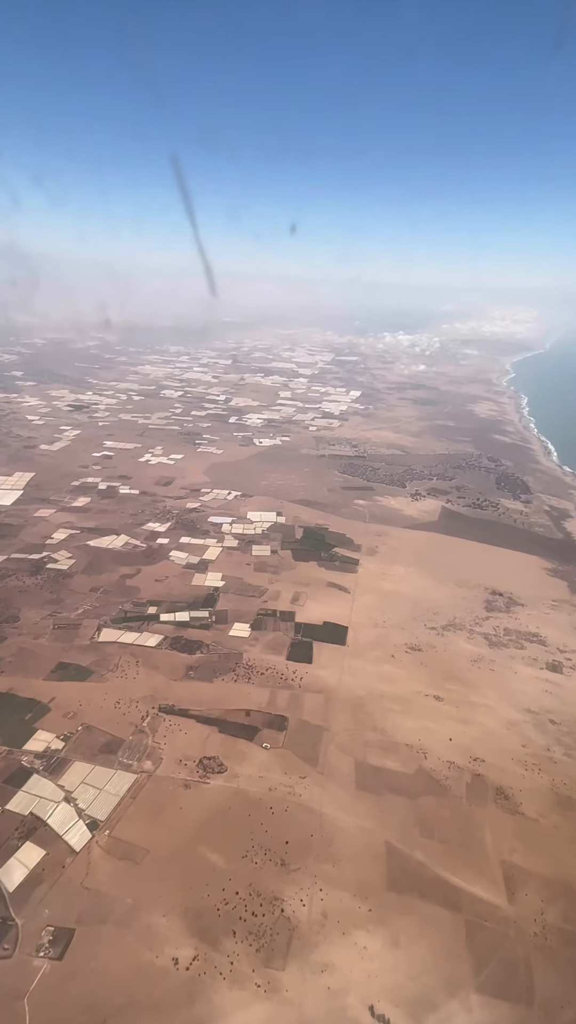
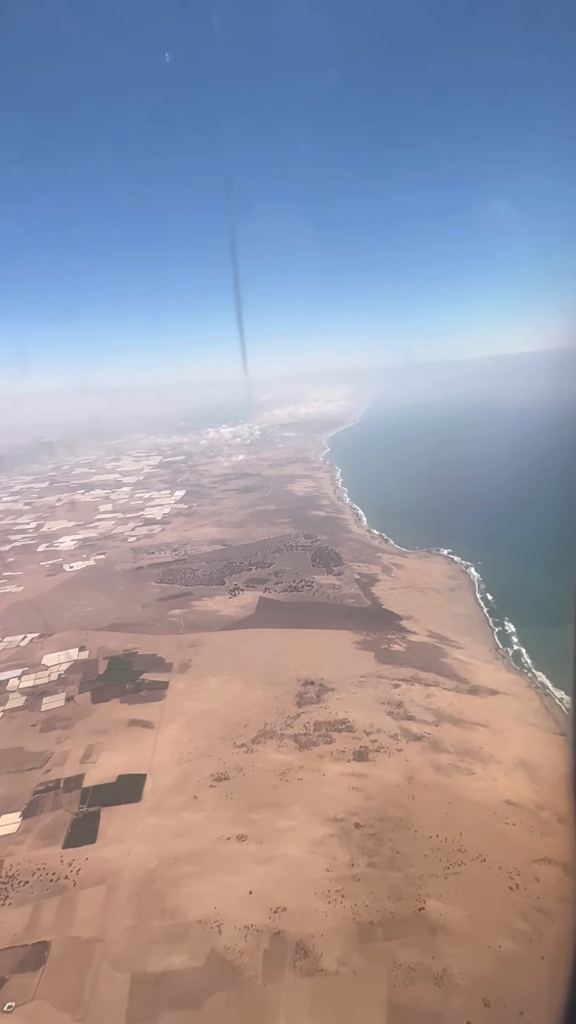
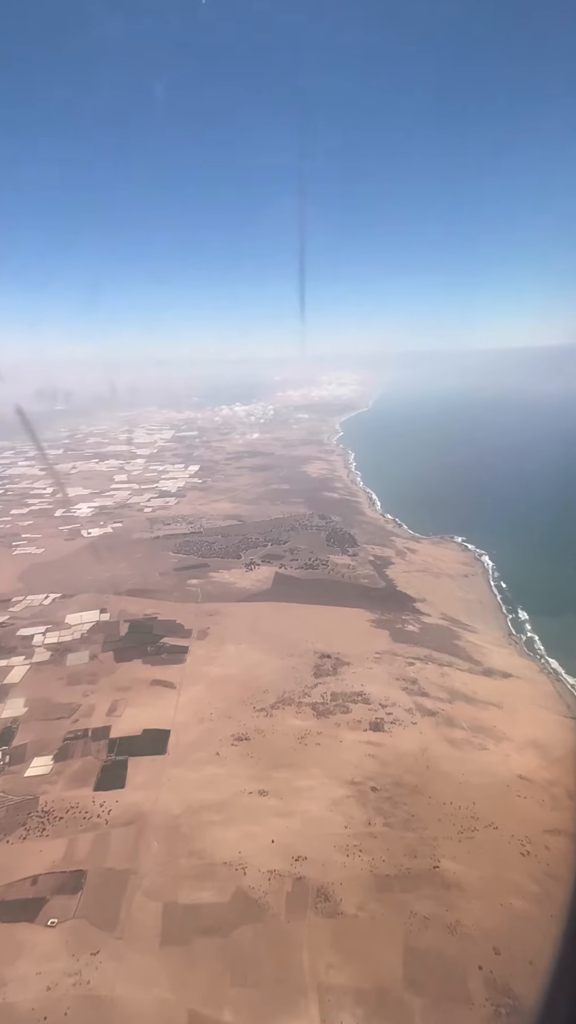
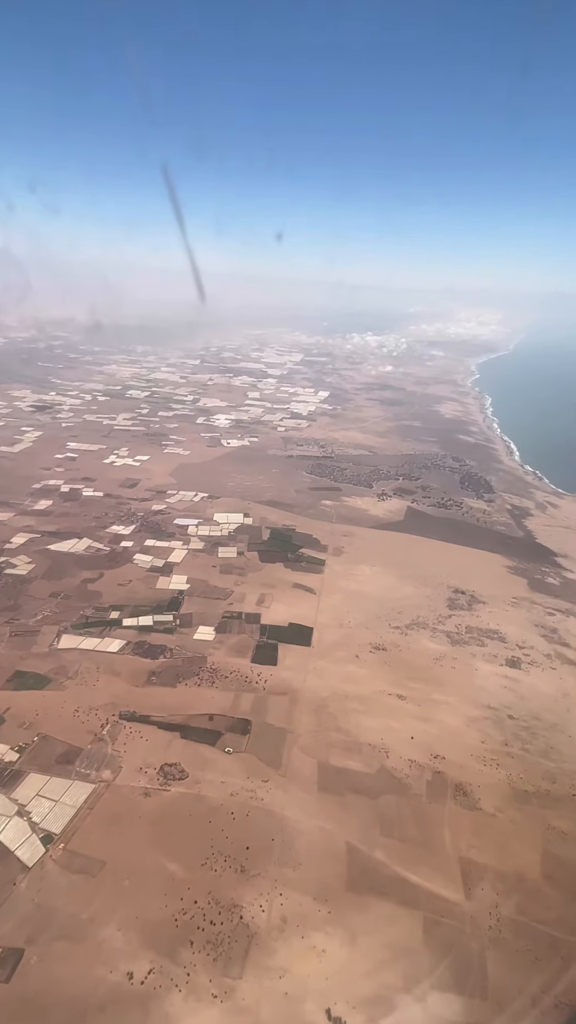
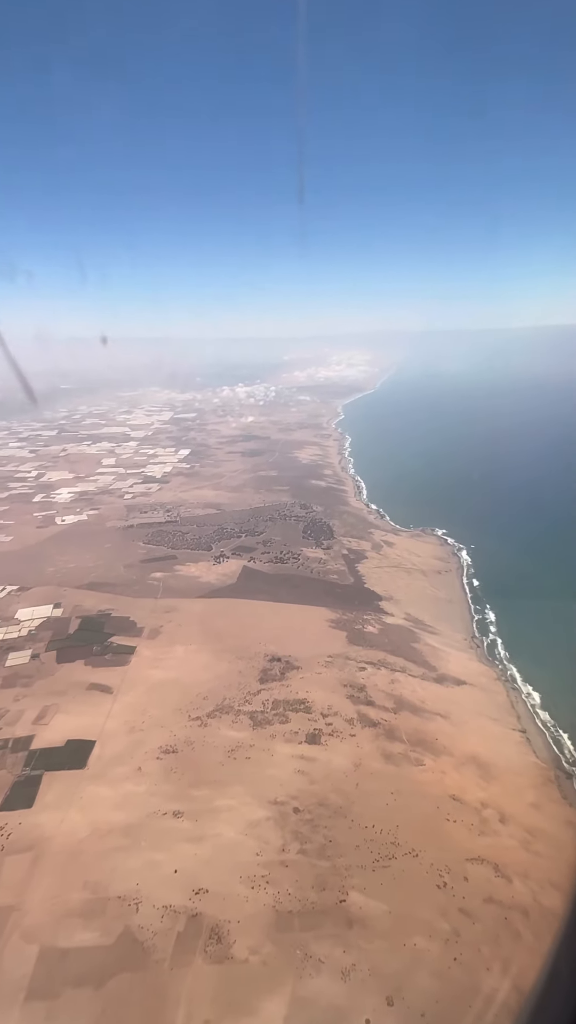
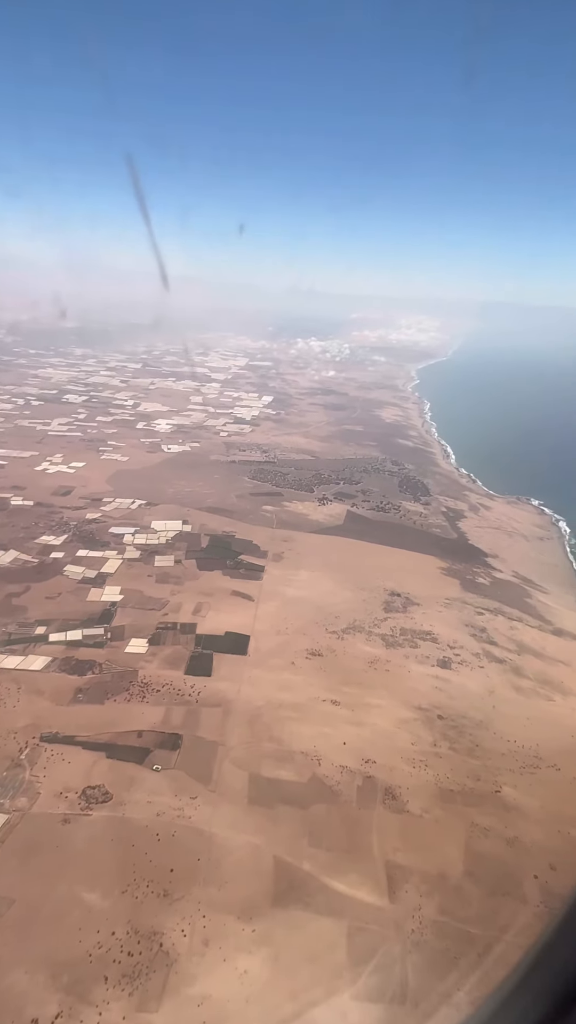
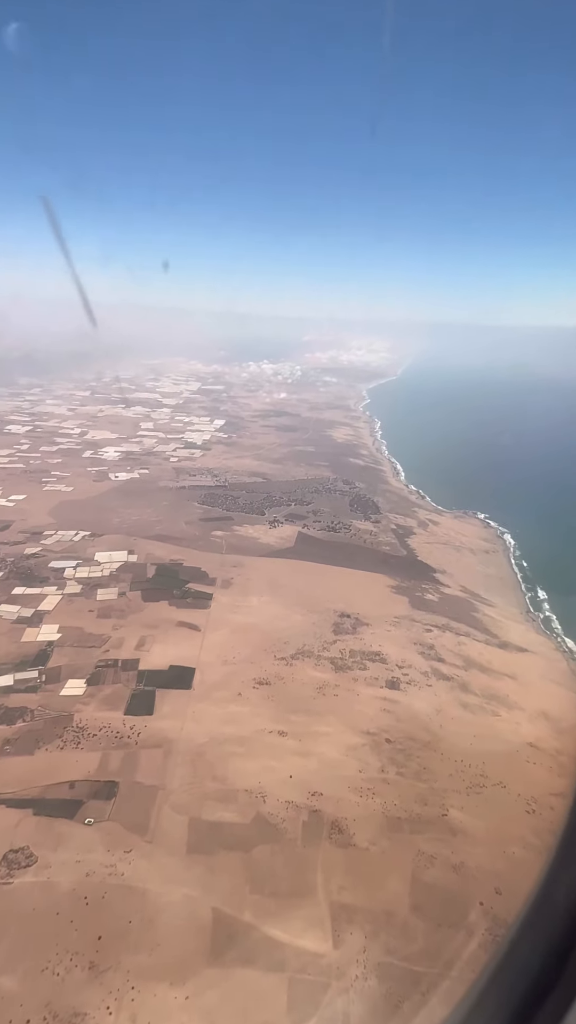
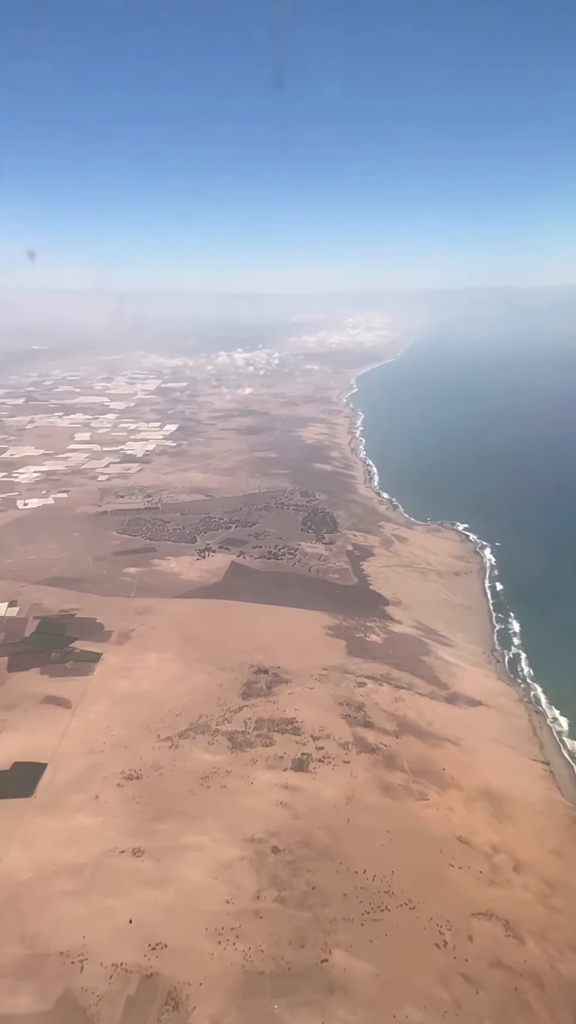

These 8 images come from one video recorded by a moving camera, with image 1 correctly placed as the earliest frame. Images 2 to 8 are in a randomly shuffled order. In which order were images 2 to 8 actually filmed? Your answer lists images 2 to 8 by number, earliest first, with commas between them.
4, 6, 7, 3, 2, 5, 8
